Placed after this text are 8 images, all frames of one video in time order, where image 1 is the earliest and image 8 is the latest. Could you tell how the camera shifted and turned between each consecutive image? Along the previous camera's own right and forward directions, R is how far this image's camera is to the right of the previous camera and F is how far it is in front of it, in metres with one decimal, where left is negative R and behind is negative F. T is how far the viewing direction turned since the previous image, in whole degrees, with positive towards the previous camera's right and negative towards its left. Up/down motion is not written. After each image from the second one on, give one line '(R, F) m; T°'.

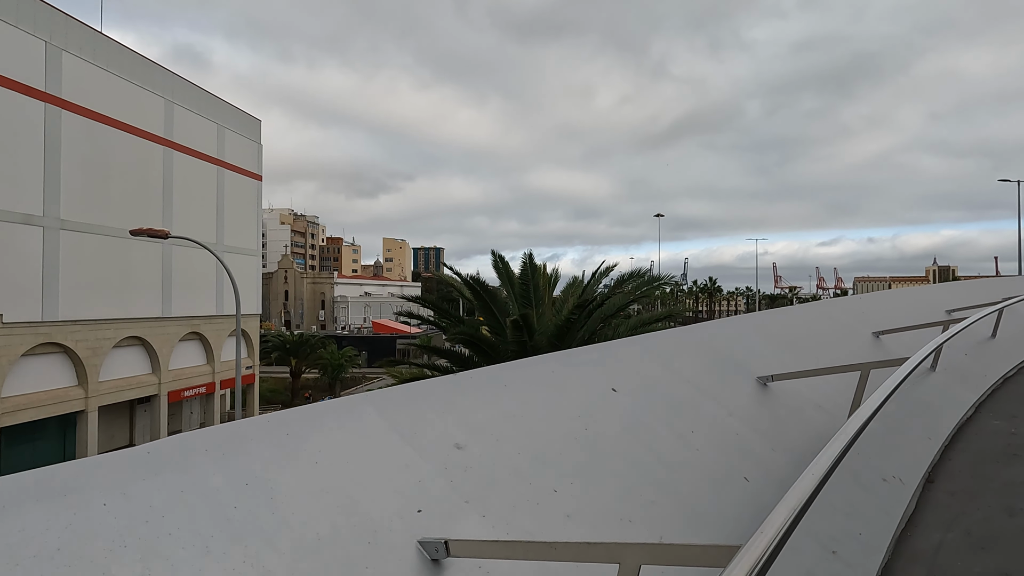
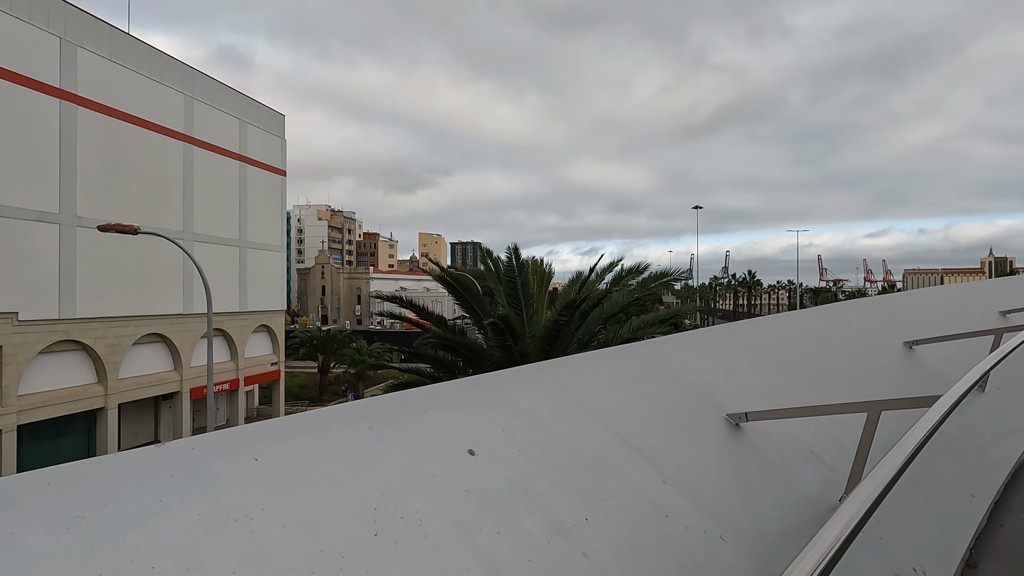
(+0.6, +0.9) m; -3°
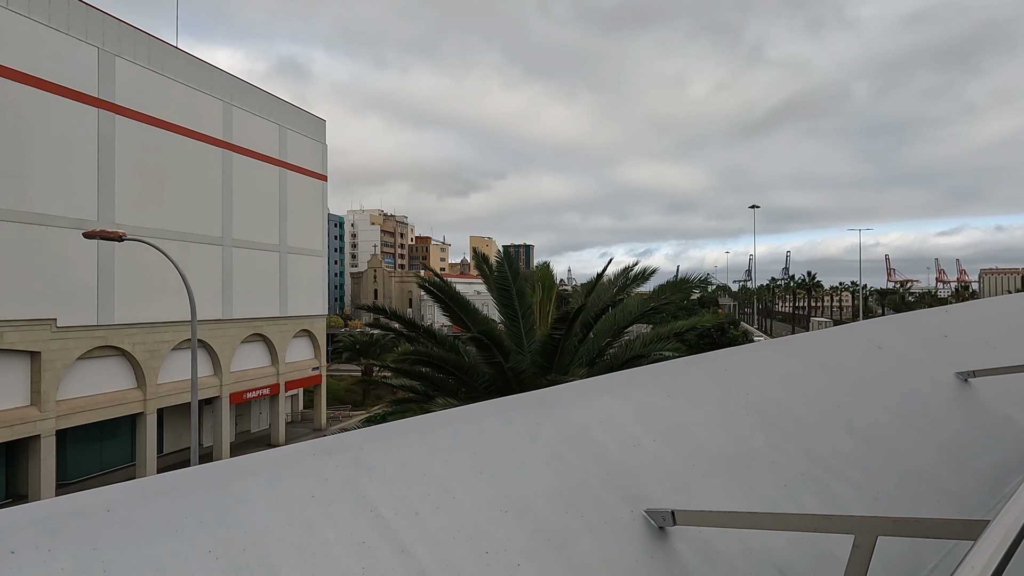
(+0.6, +0.9) m; -5°
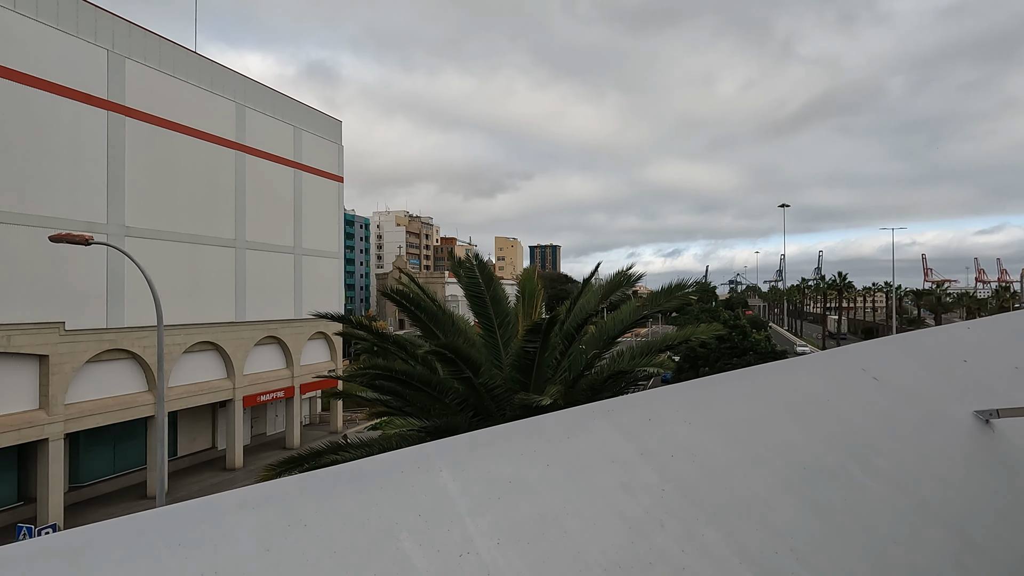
(+0.5, +0.6) m; -2°
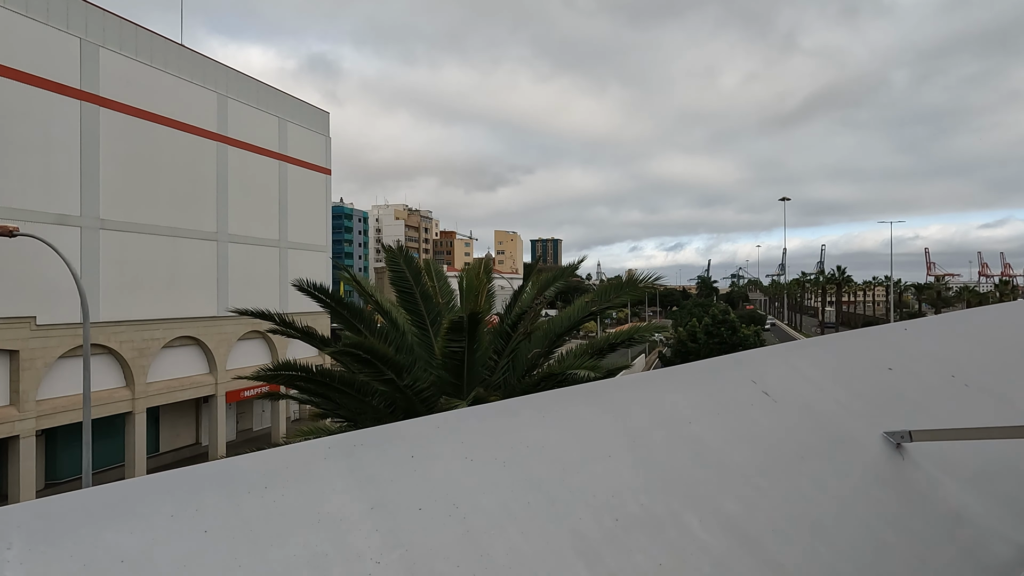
(+0.6, +0.5) m; 0°
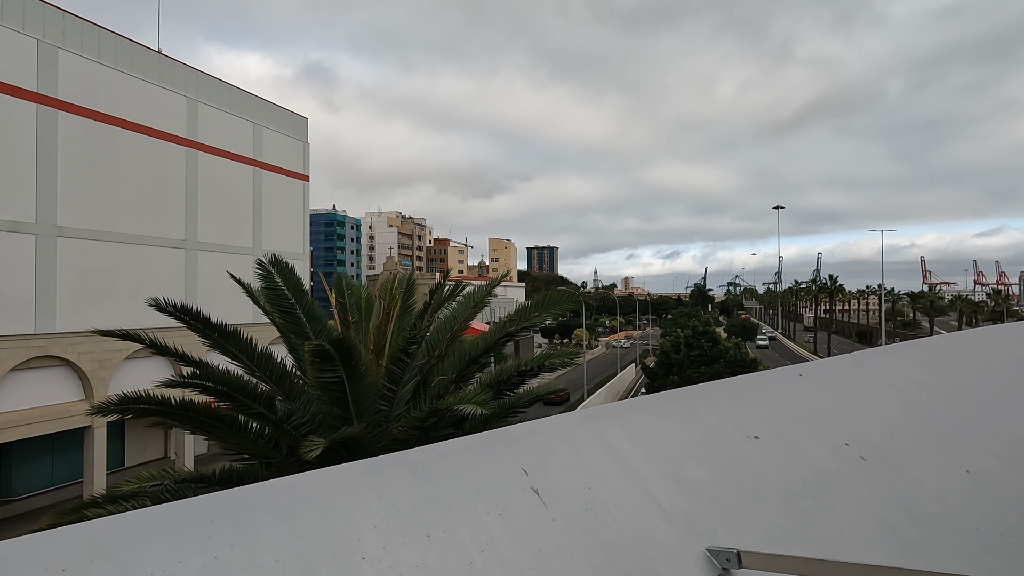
(+0.8, +0.7) m; 0°
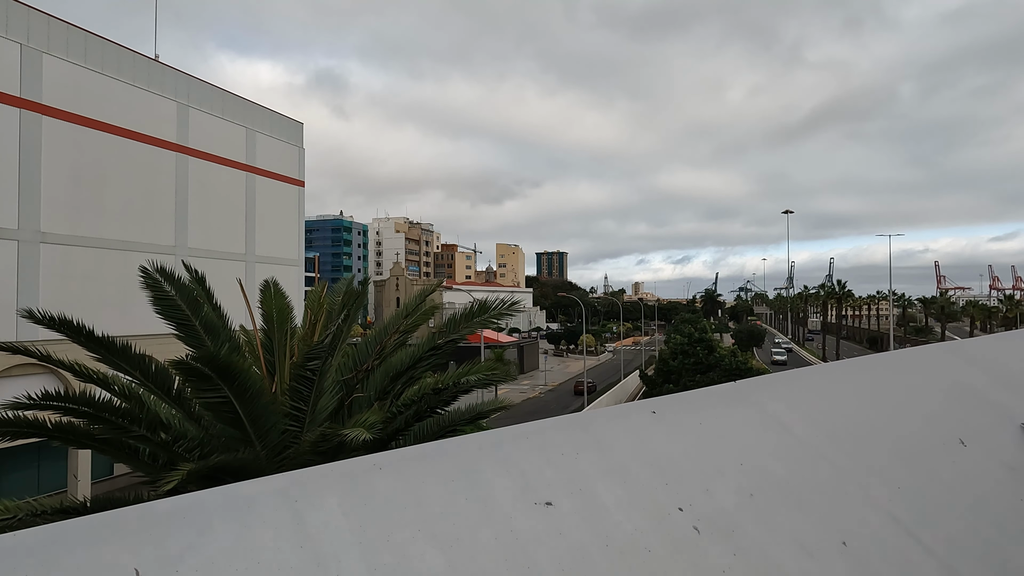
(+0.7, +0.5) m; -1°
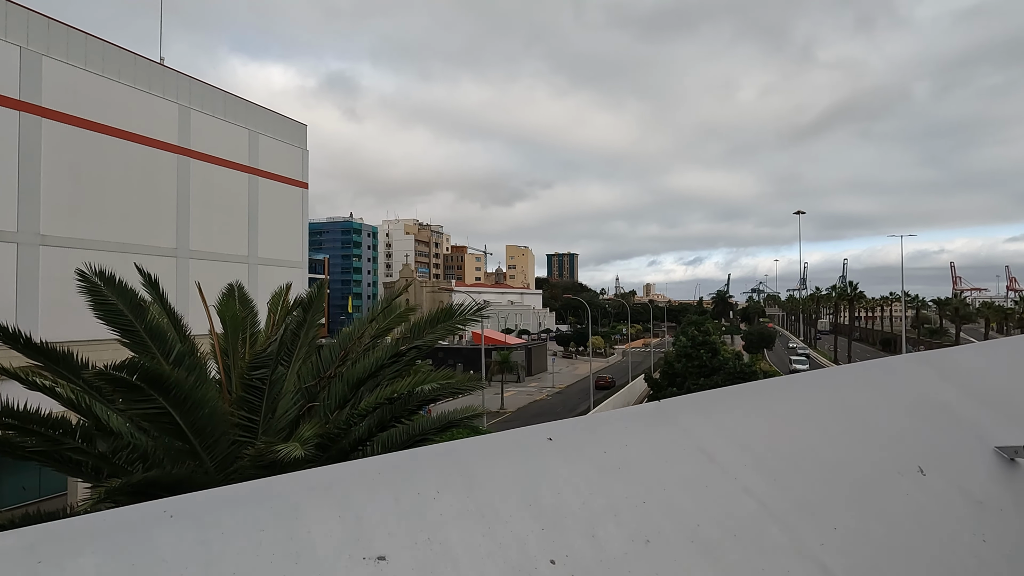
(+0.4, +0.3) m; -1°
